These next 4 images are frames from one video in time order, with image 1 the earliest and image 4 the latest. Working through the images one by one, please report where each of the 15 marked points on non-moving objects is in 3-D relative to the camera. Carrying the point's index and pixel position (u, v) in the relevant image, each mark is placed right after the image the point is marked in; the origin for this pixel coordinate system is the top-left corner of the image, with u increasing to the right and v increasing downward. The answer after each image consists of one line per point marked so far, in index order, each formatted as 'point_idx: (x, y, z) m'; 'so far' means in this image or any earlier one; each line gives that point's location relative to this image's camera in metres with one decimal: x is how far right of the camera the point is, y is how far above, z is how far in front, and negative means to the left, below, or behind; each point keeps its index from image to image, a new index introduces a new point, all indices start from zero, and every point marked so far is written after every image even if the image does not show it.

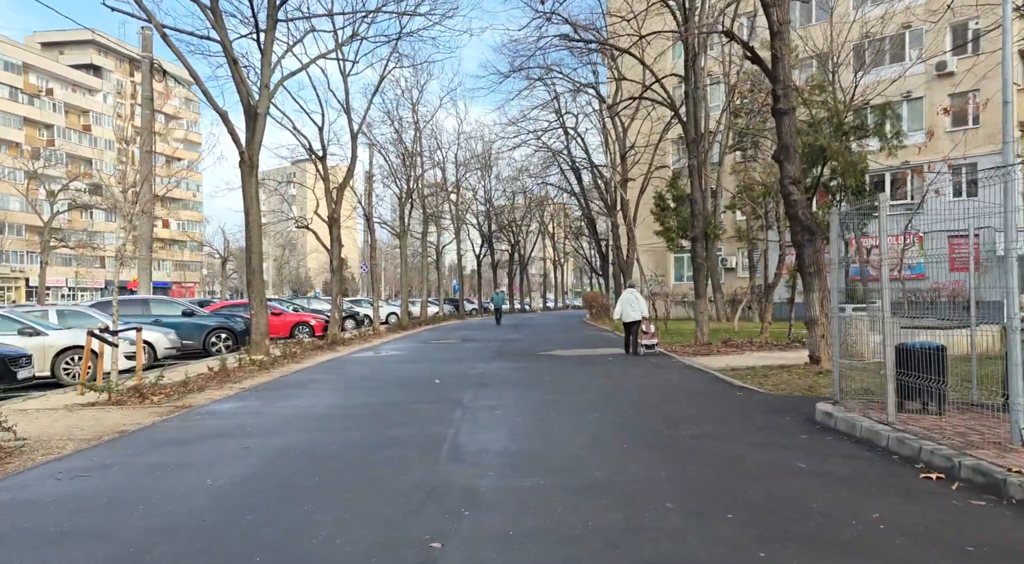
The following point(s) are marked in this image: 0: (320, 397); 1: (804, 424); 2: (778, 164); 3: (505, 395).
0: (-3.0, -1.8, +9.9) m
1: (+3.2, -1.6, +7.0) m
2: (+4.2, +1.9, +10.3) m
3: (-0.1, -1.7, +9.7) m
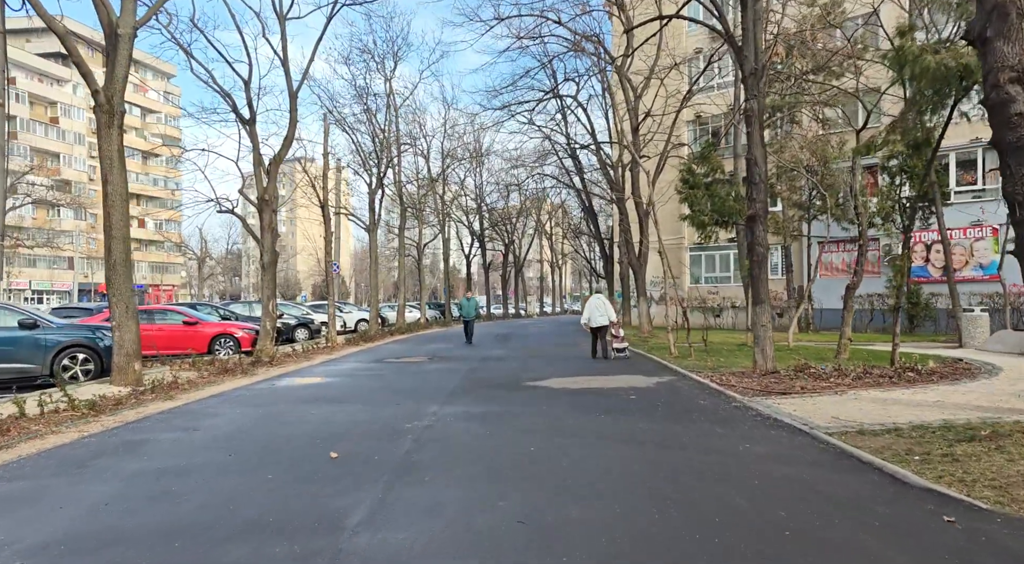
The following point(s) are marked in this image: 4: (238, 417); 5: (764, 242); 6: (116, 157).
0: (-3.4, -1.7, +4.9) m
1: (+2.8, -1.5, +2.0) m
2: (+3.8, +1.9, +5.3) m
3: (-0.5, -1.7, +4.7) m
4: (-3.8, -1.9, +9.0) m
5: (+4.4, +0.7, +11.3) m
6: (-7.0, +2.2, +11.3) m
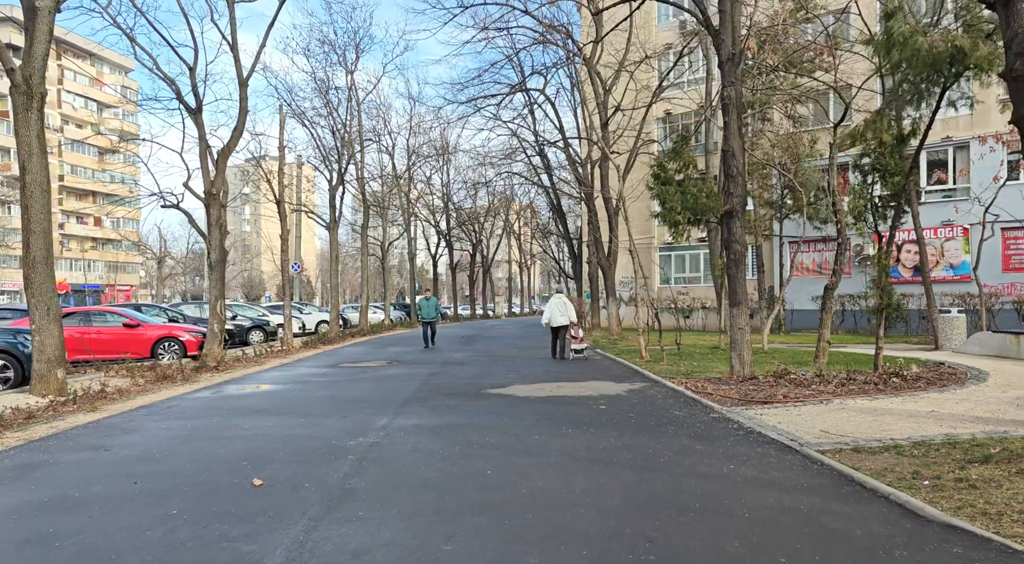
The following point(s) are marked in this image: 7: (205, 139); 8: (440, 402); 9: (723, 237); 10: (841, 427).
0: (-3.7, -1.7, +3.9) m
1: (+2.6, -1.5, +1.3) m
2: (+3.5, +1.9, +4.6) m
3: (-0.8, -1.6, +3.8) m
4: (-4.3, -1.8, +8.0) m
5: (+3.8, +0.7, +10.7) m
6: (-7.6, +2.2, +10.2) m
7: (-8.1, +3.9, +17.3) m
8: (-1.1, -1.8, +9.9) m
9: (+3.6, +0.8, +11.0) m
10: (+3.5, -1.5, +6.9) m
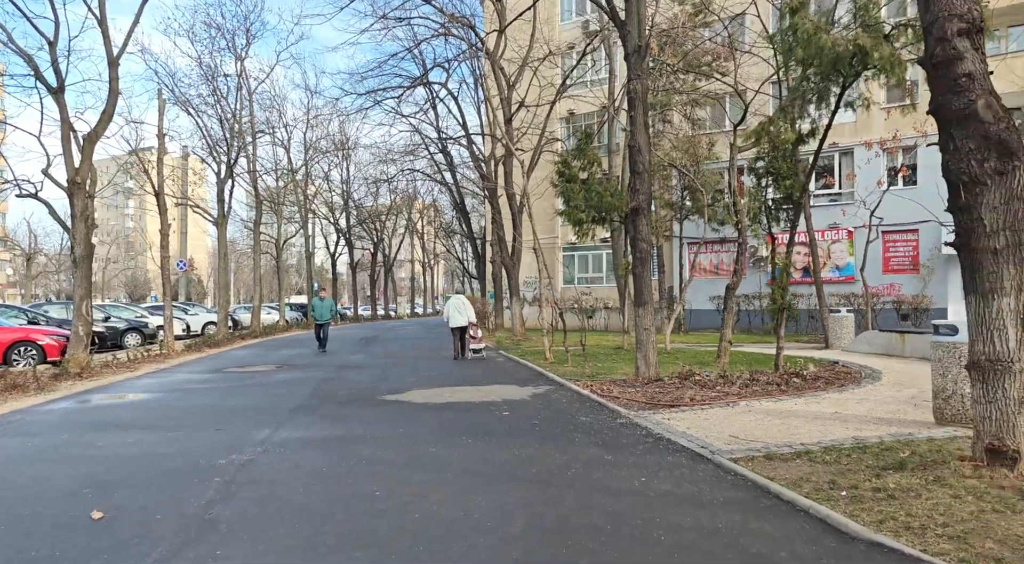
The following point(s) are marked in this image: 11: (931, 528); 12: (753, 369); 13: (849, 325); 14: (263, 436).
0: (-4.3, -1.7, +2.6) m
1: (+2.3, -1.5, +0.9) m
2: (+2.8, +1.9, +4.4) m
3: (-1.4, -1.6, +2.9) m
4: (-5.5, -1.8, +6.5) m
5: (+2.2, +0.7, +10.4) m
6: (-9.0, +2.2, +8.3) m
7: (-10.6, +3.9, +15.3) m
8: (-2.5, -1.8, +9.0) m
9: (+1.9, +0.8, +10.6) m
10: (+2.5, -1.5, +6.6) m
11: (+2.5, -1.5, +3.8) m
12: (+4.0, -1.4, +10.7) m
13: (+8.5, -1.1, +16.3) m
14: (-2.8, -1.8, +7.3) m
